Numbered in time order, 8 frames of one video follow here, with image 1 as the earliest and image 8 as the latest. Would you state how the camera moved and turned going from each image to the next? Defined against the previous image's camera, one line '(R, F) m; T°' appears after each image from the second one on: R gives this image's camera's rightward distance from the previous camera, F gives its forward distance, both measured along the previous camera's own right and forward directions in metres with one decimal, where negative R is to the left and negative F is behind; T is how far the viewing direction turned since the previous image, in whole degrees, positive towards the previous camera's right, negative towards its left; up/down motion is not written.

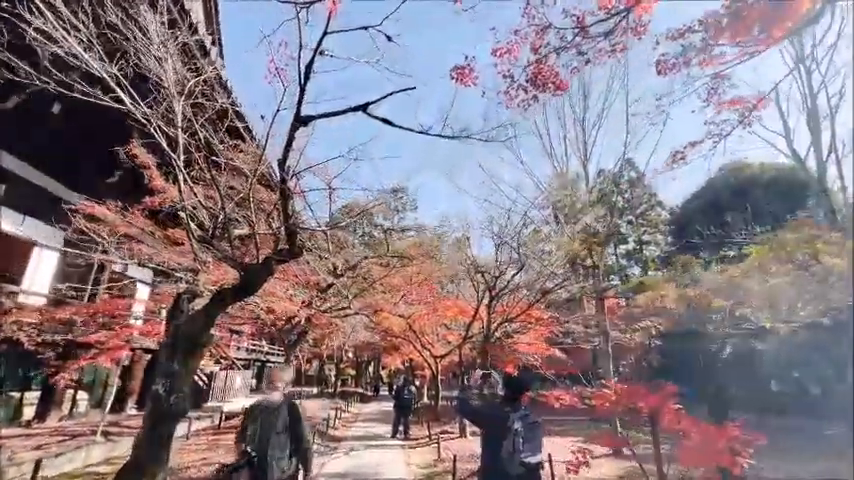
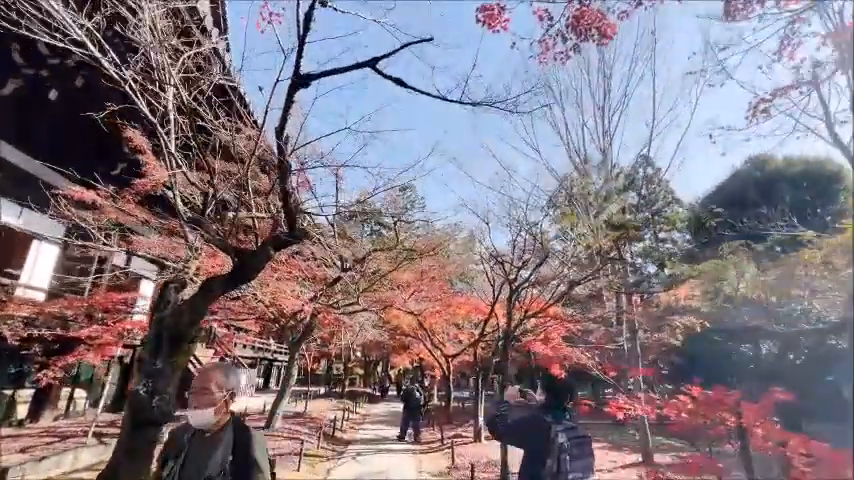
(-0.1, +0.8) m; -1°
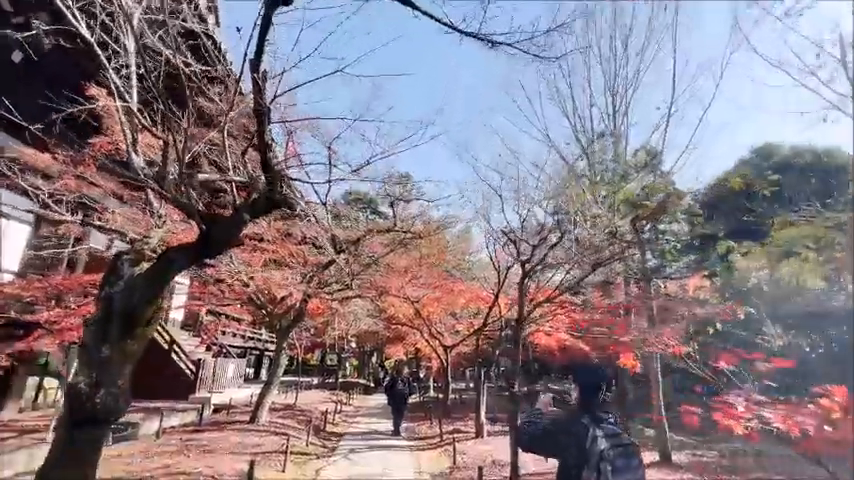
(-0.1, +0.9) m; +1°
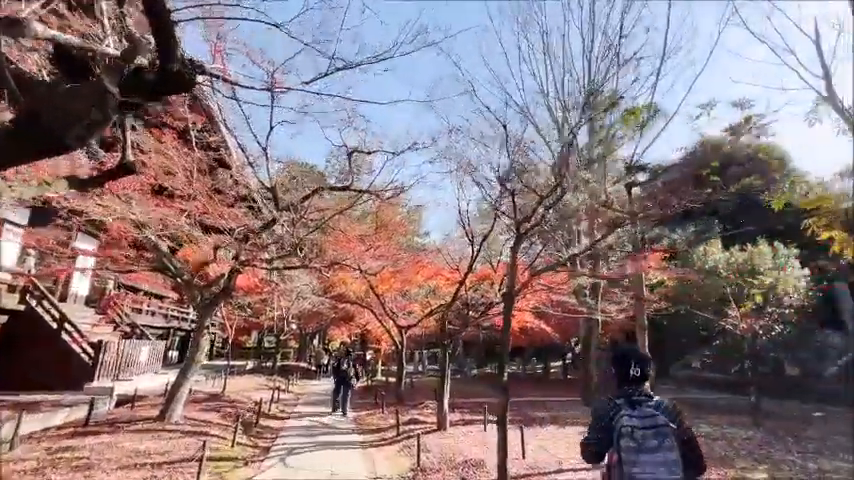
(-0.4, +1.7) m; +8°
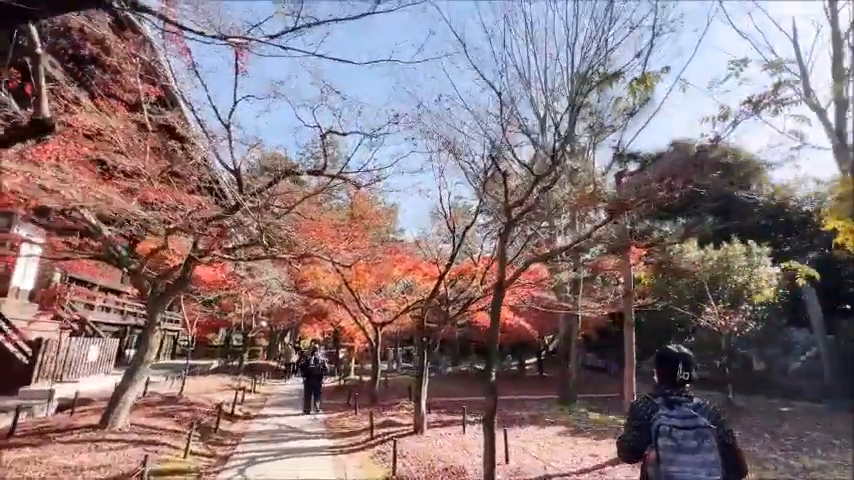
(-0.1, +0.6) m; +4°
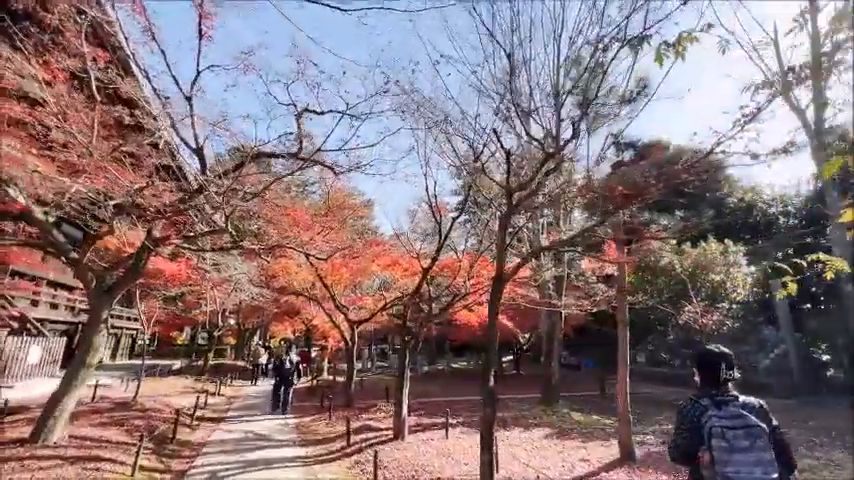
(-0.2, +0.6) m; +4°
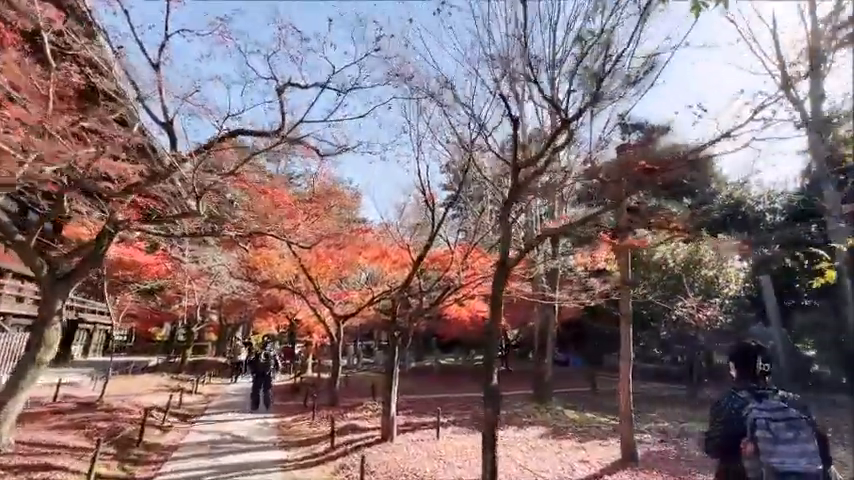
(-0.1, +0.5) m; +2°
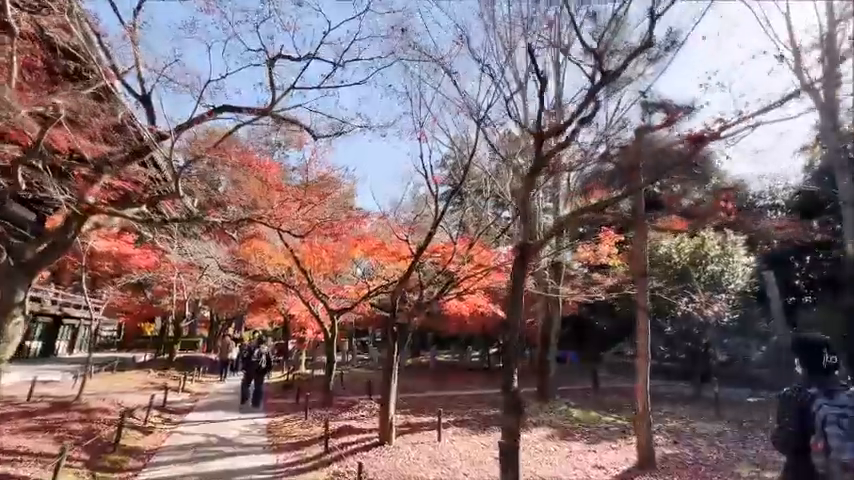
(-0.1, +0.6) m; +1°
